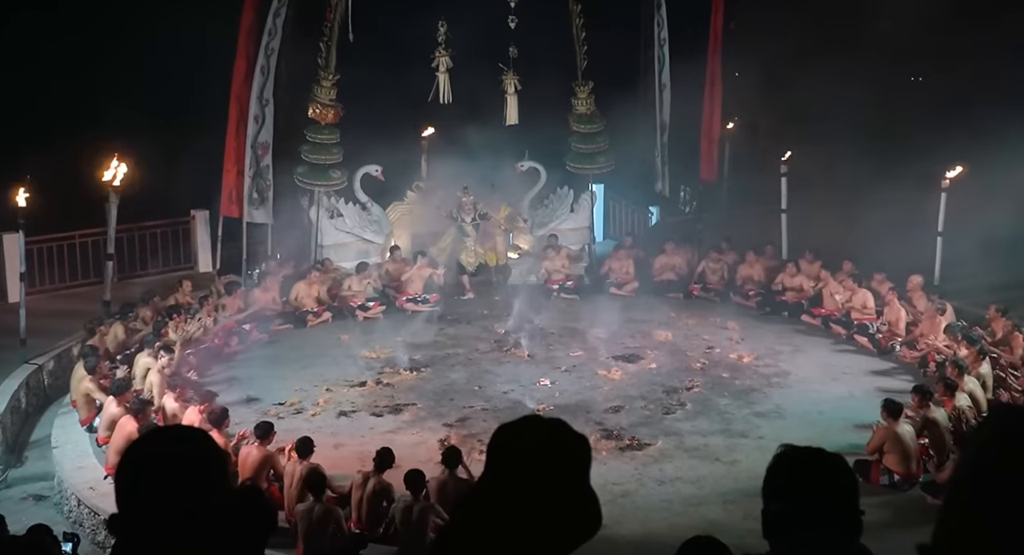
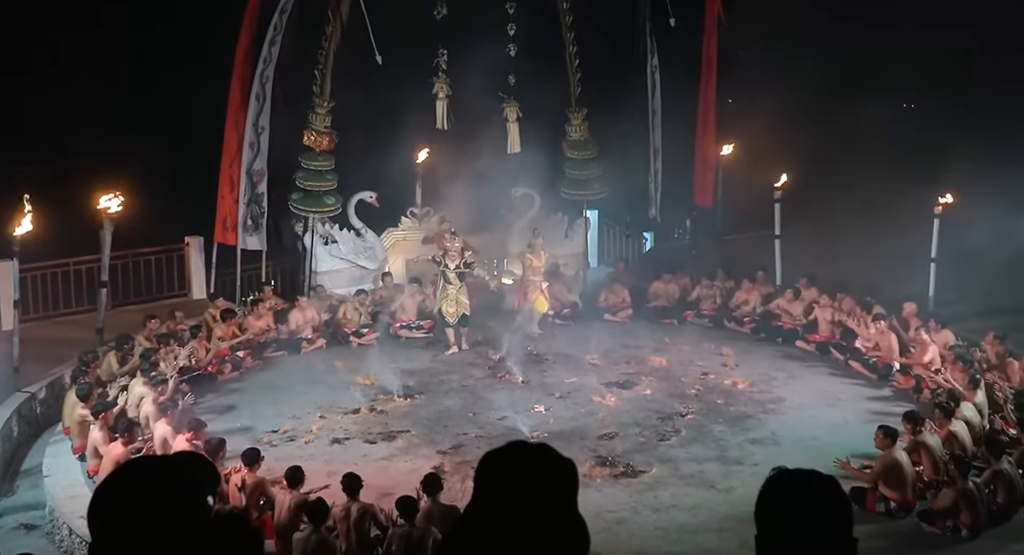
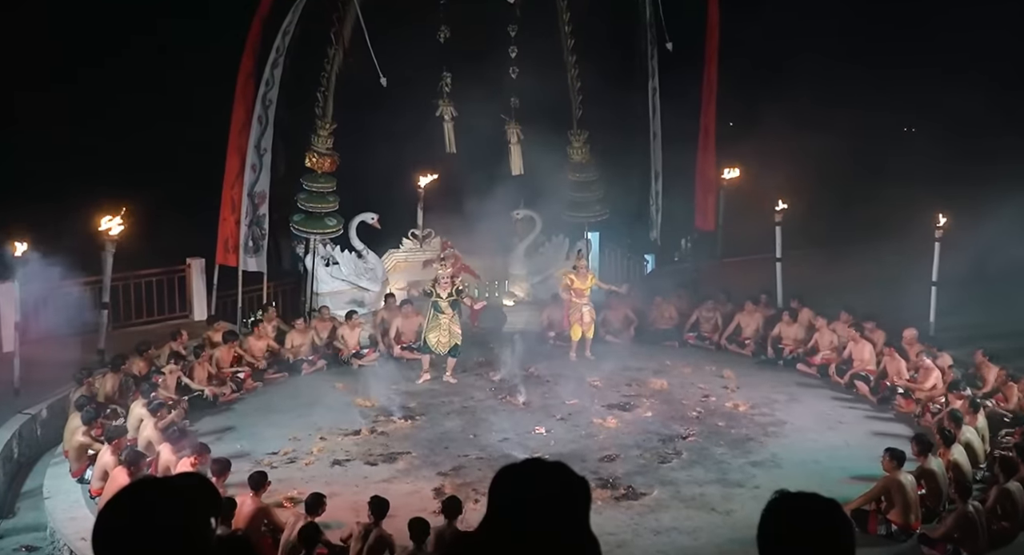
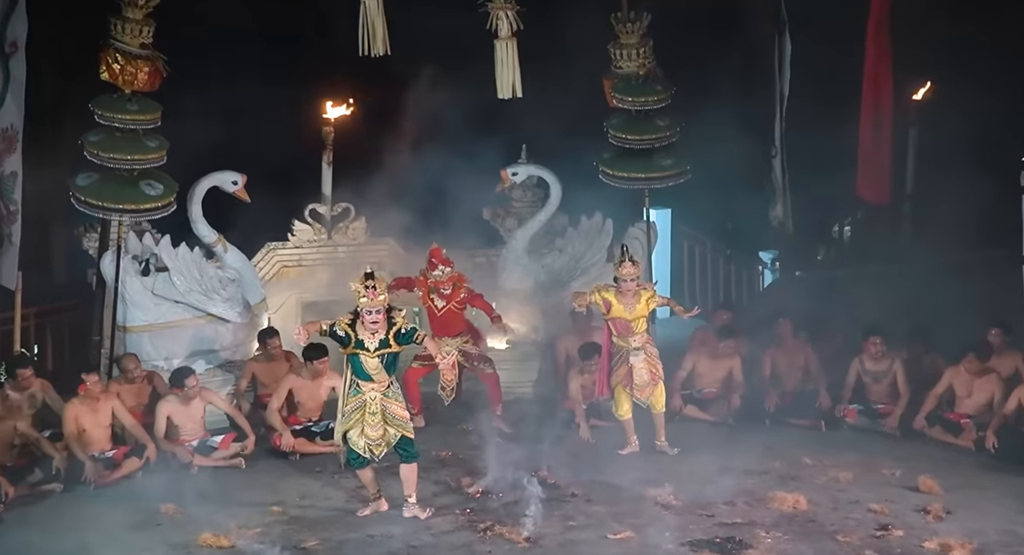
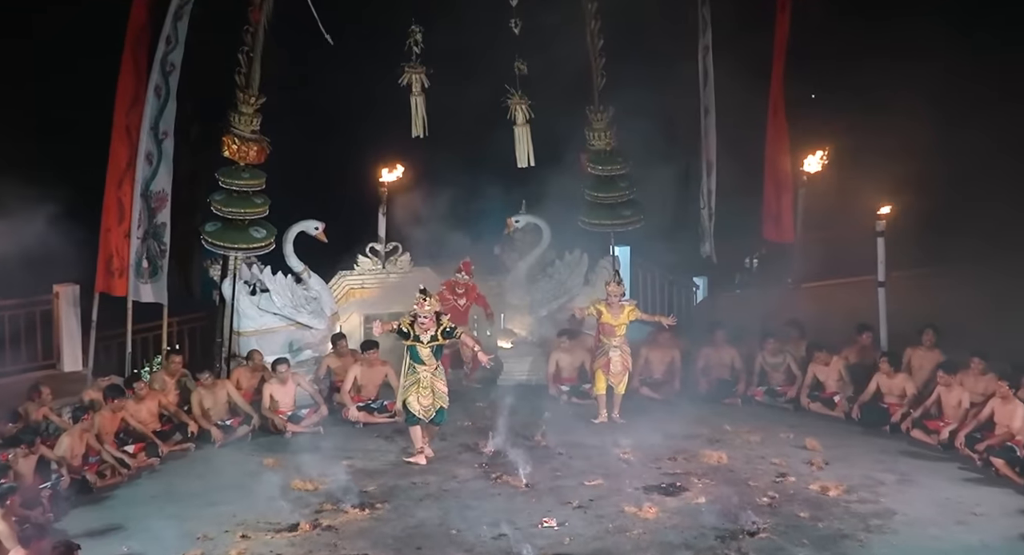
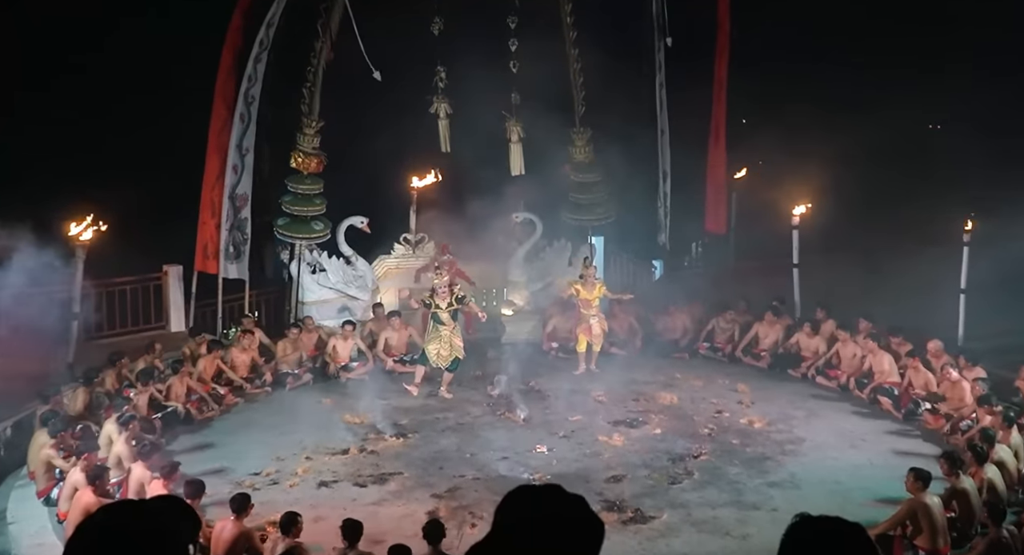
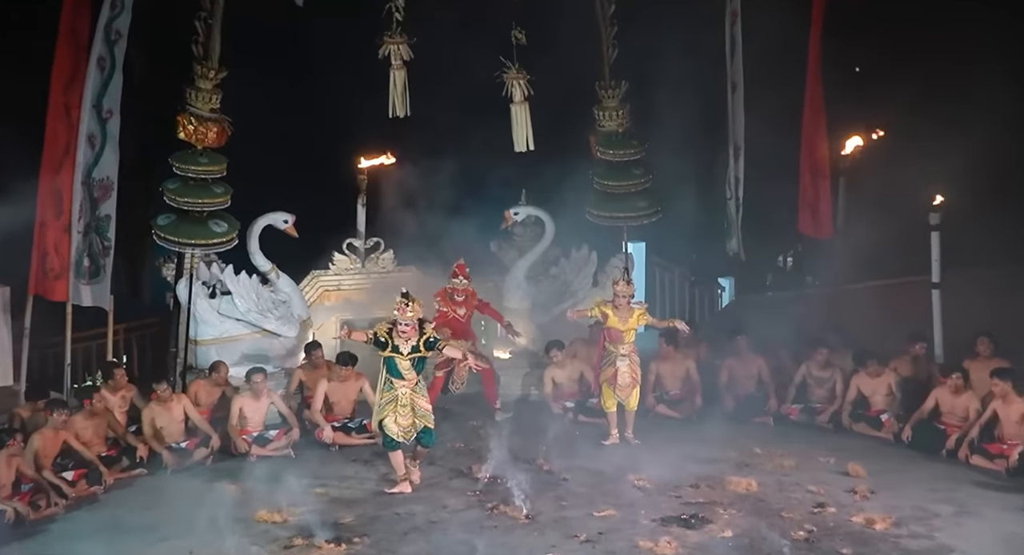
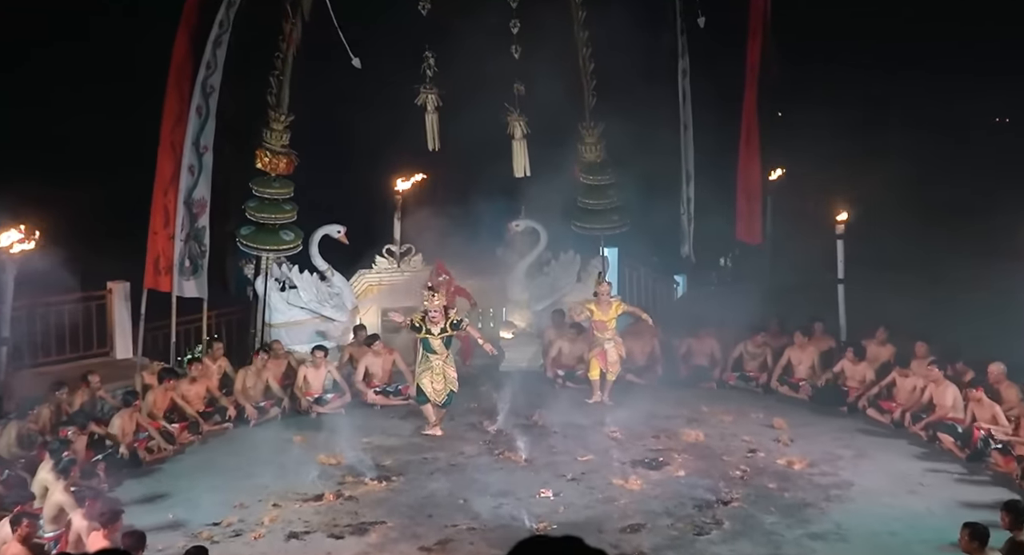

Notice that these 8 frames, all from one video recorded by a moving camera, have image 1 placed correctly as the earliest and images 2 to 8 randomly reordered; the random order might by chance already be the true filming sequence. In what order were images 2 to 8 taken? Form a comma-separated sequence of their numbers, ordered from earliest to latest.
2, 3, 6, 8, 5, 7, 4
